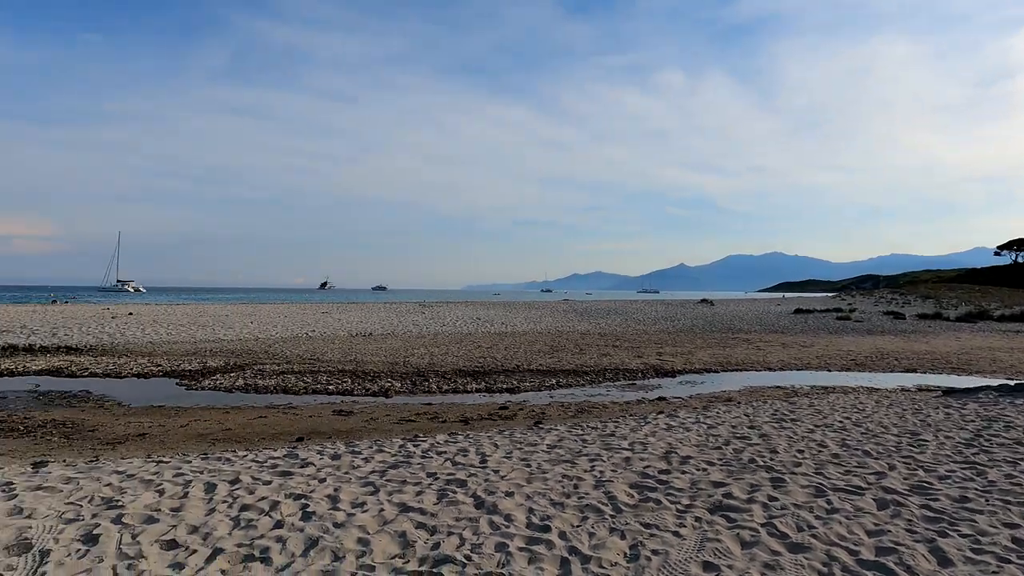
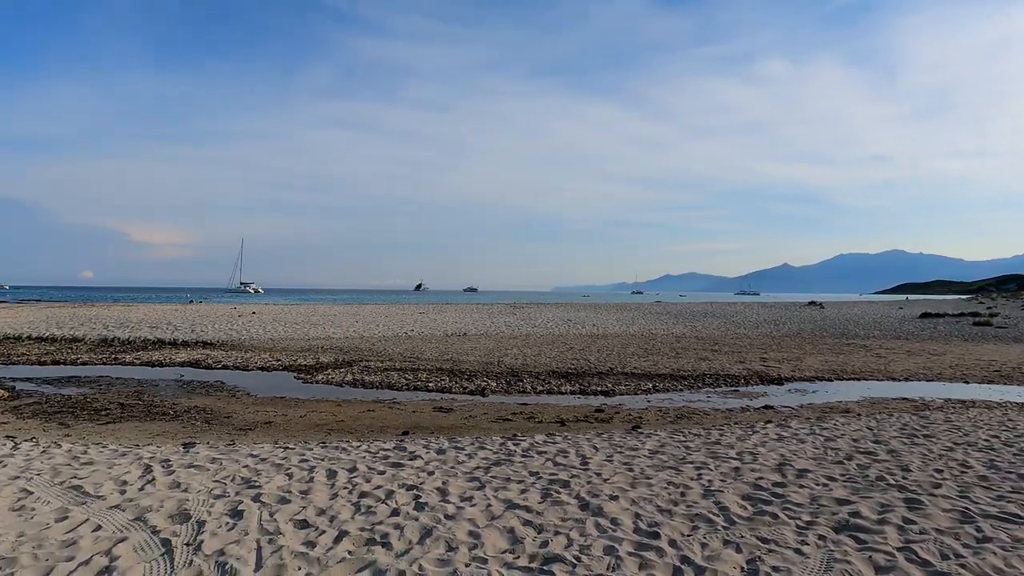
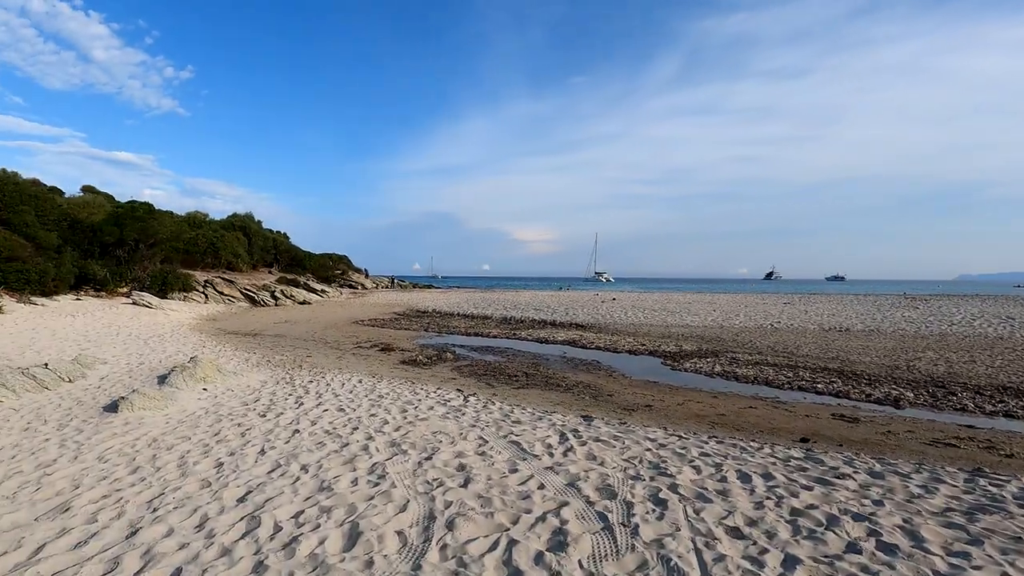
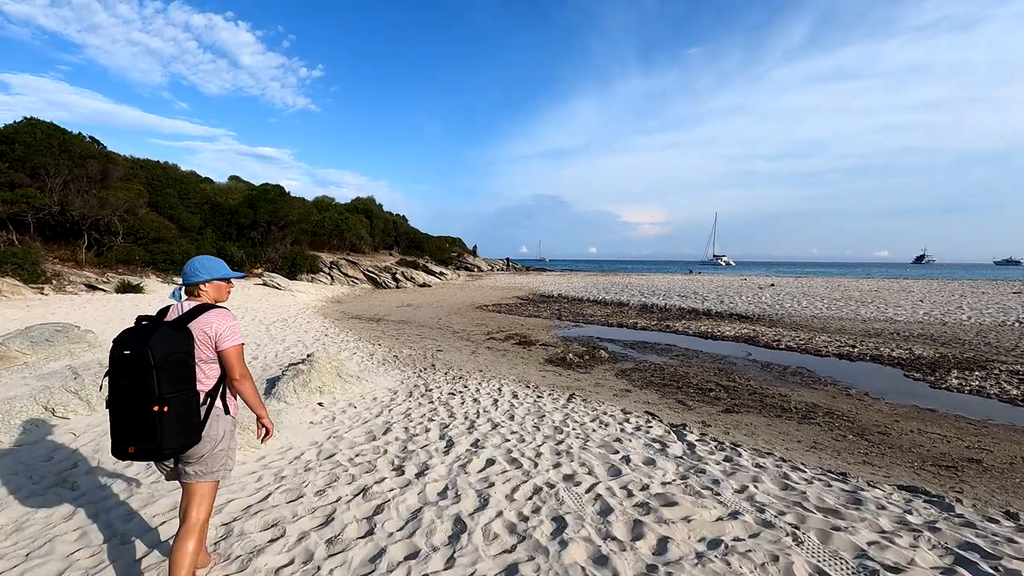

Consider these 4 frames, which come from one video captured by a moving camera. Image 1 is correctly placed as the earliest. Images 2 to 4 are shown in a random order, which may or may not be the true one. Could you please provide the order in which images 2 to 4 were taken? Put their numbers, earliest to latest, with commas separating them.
2, 3, 4
